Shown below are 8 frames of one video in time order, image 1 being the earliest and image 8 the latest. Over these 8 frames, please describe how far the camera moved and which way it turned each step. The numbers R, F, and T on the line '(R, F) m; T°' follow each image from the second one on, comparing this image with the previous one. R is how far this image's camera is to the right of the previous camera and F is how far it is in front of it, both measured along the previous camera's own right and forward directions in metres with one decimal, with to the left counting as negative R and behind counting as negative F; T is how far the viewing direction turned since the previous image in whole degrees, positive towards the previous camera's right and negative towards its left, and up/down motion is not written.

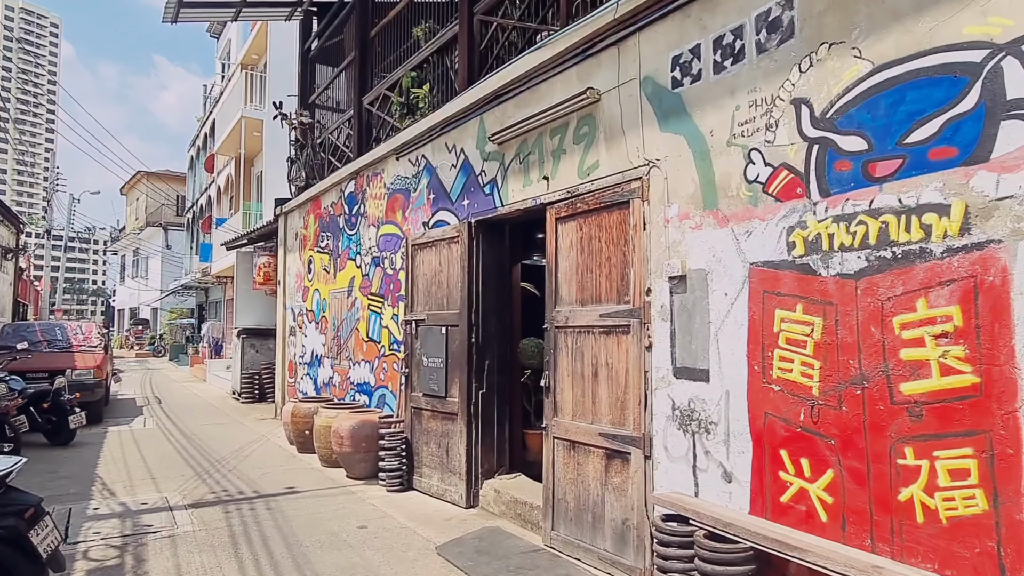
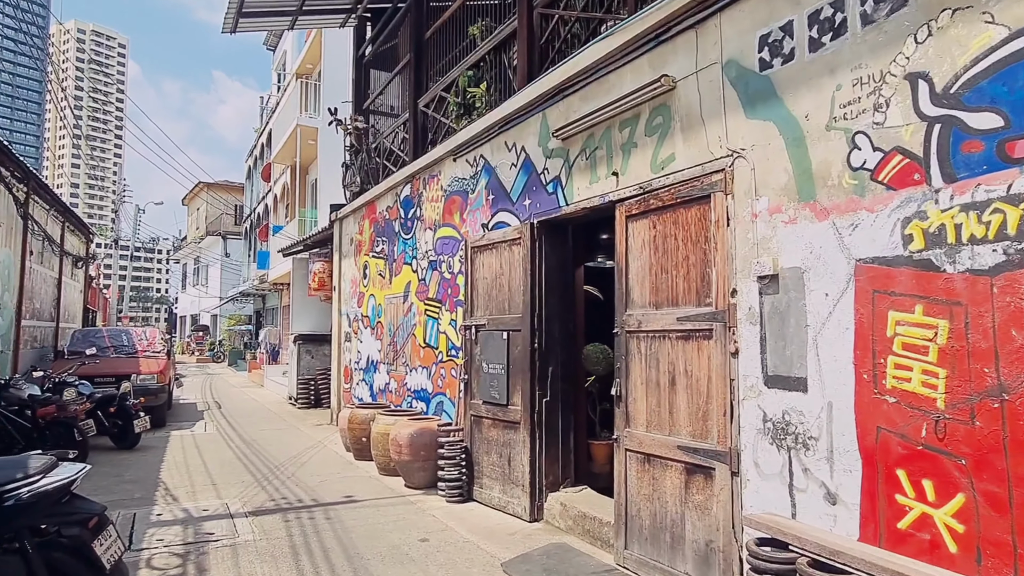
(-0.2, +0.3) m; -4°
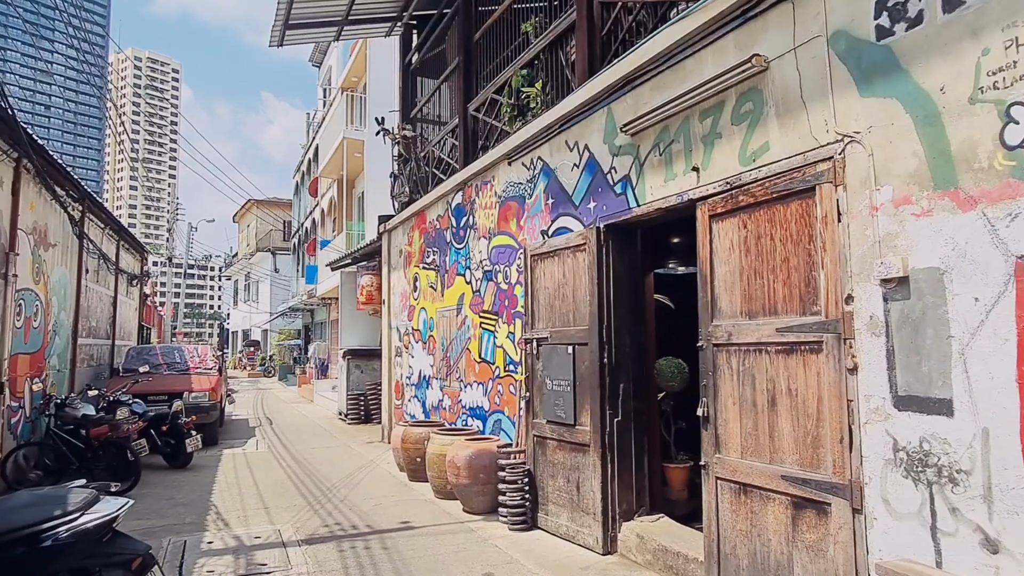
(-0.2, +0.5) m; -4°
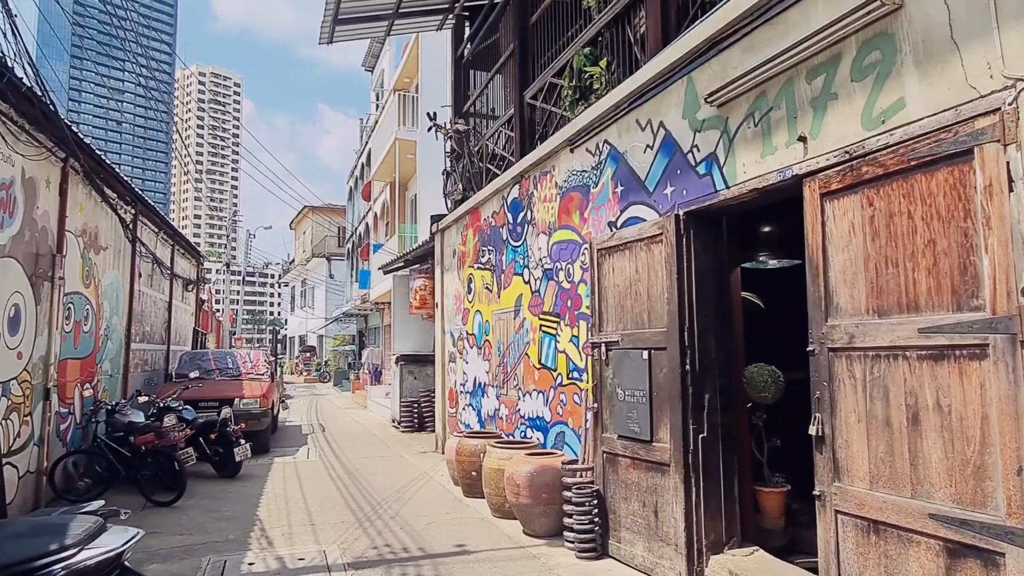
(-0.1, +0.6) m; -5°
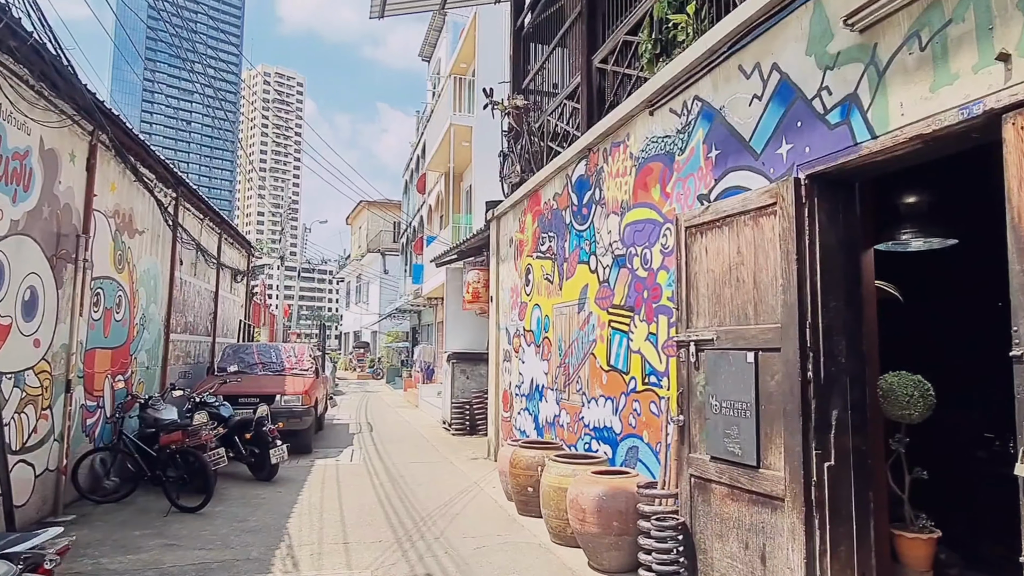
(-0.1, +1.0) m; -5°
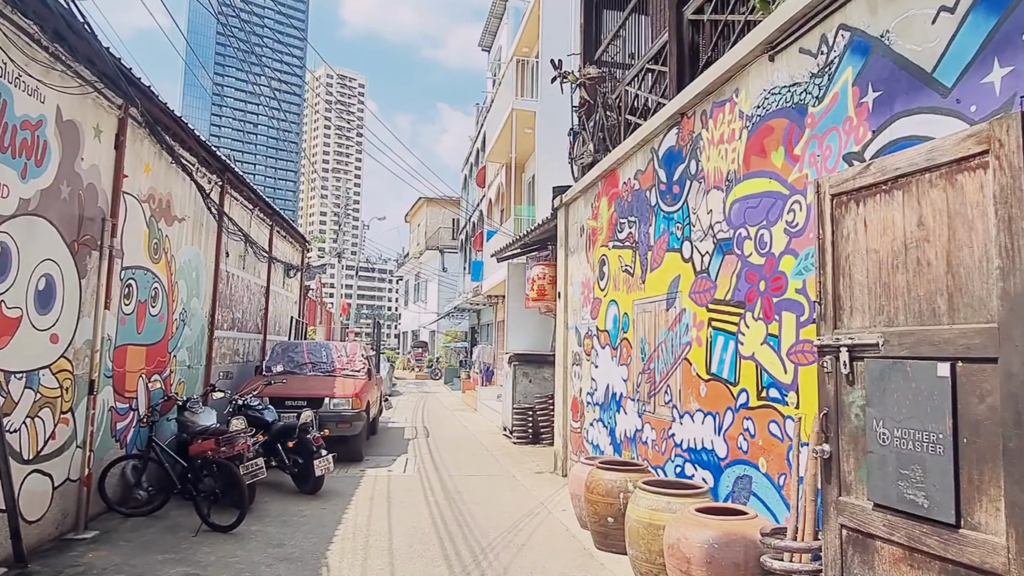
(-0.2, +1.0) m; -5°
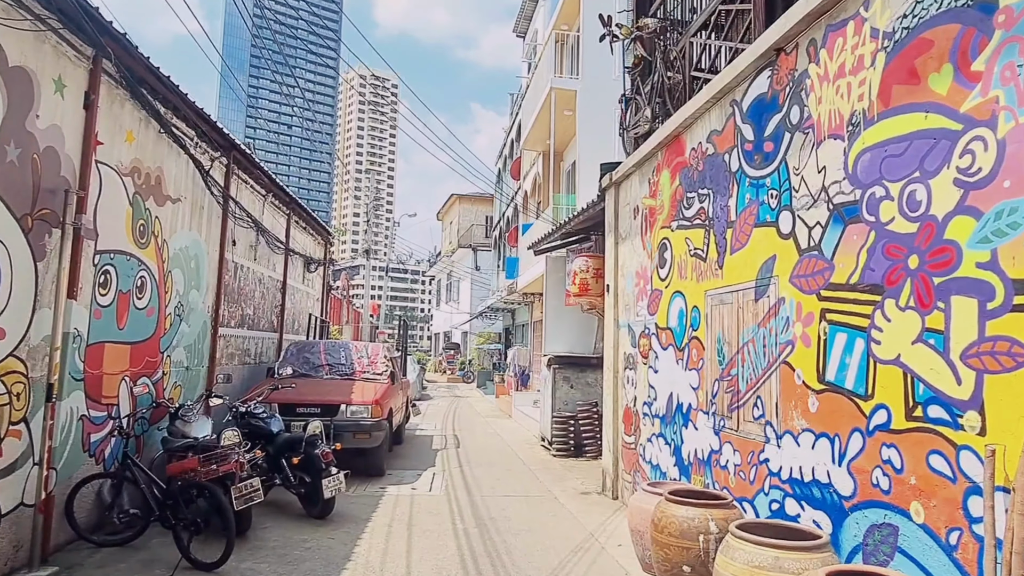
(-0.1, +1.2) m; -3°
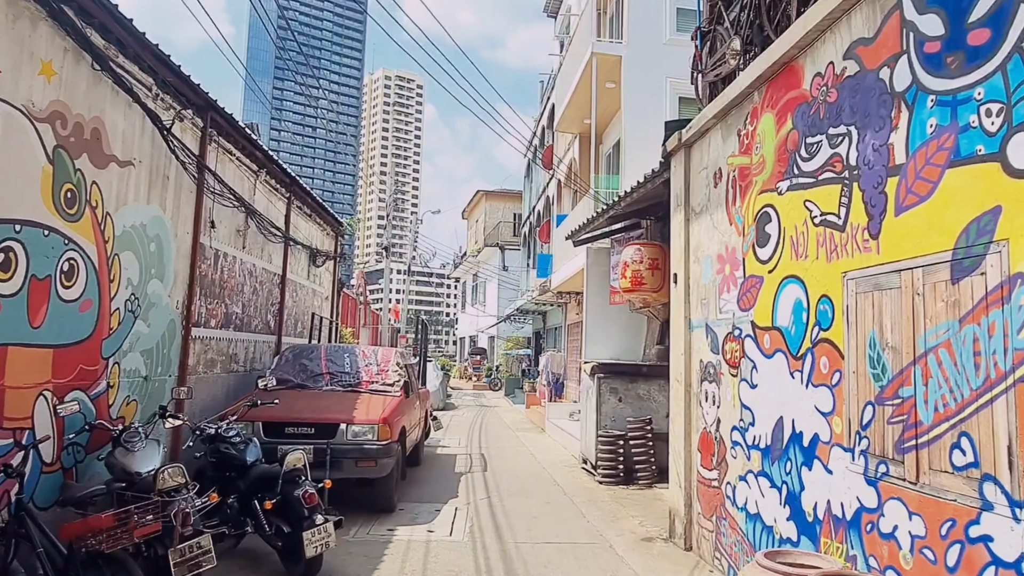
(-0.2, +1.6) m; -2°
